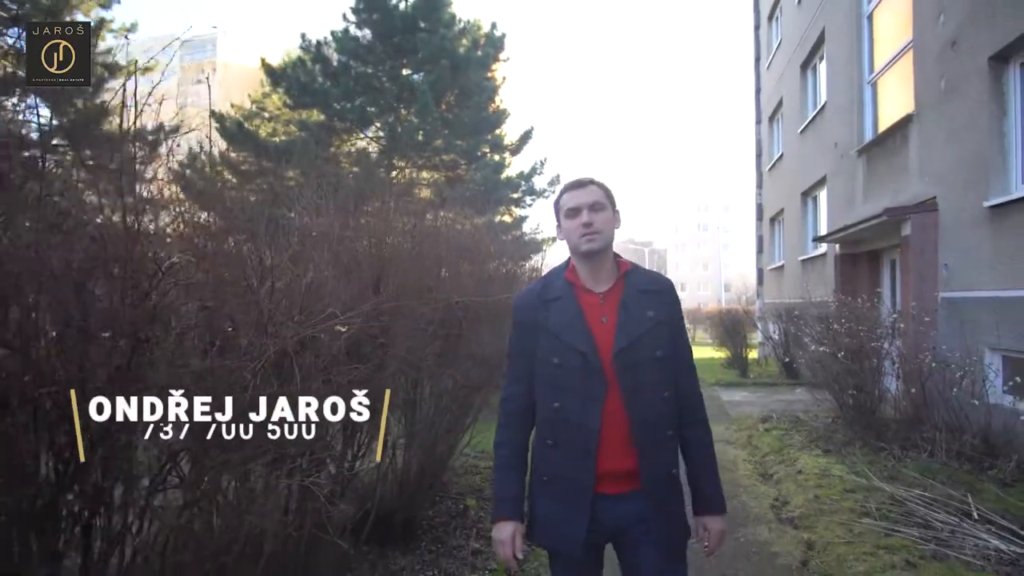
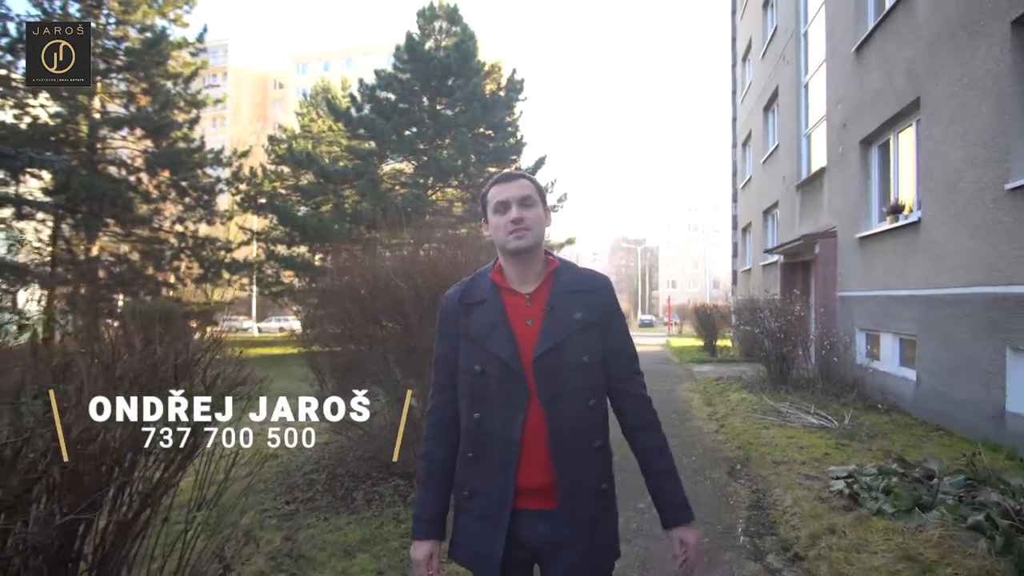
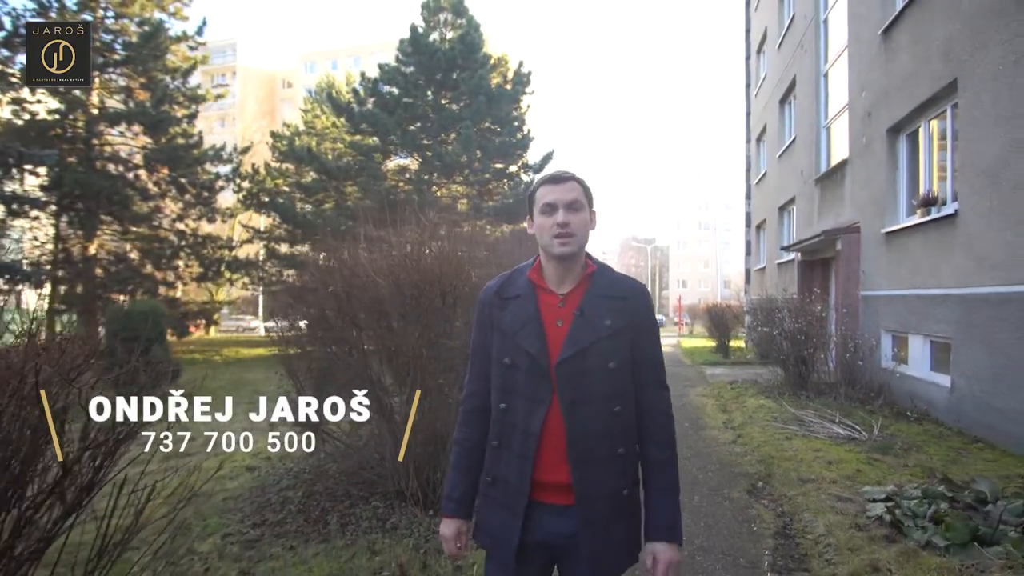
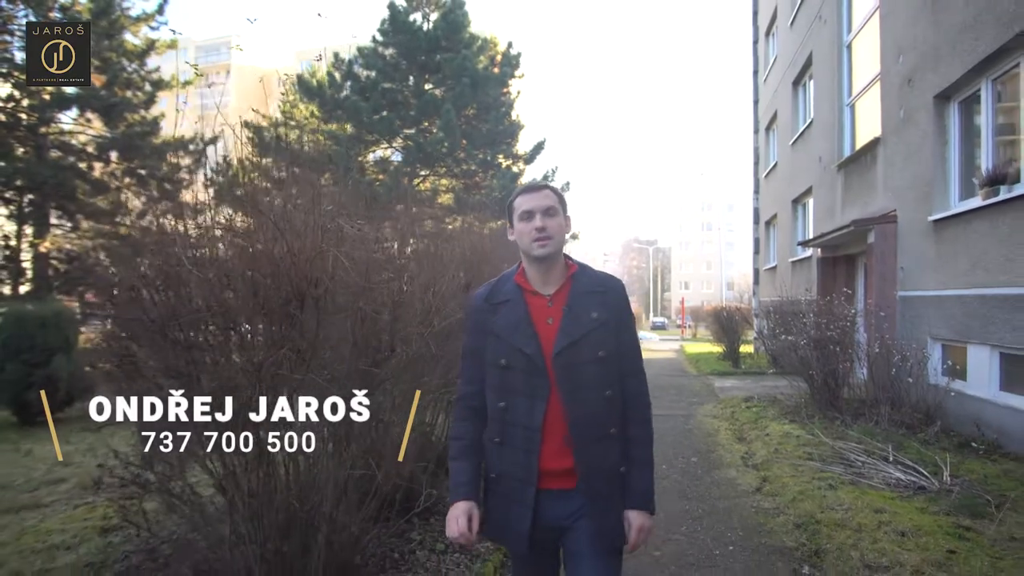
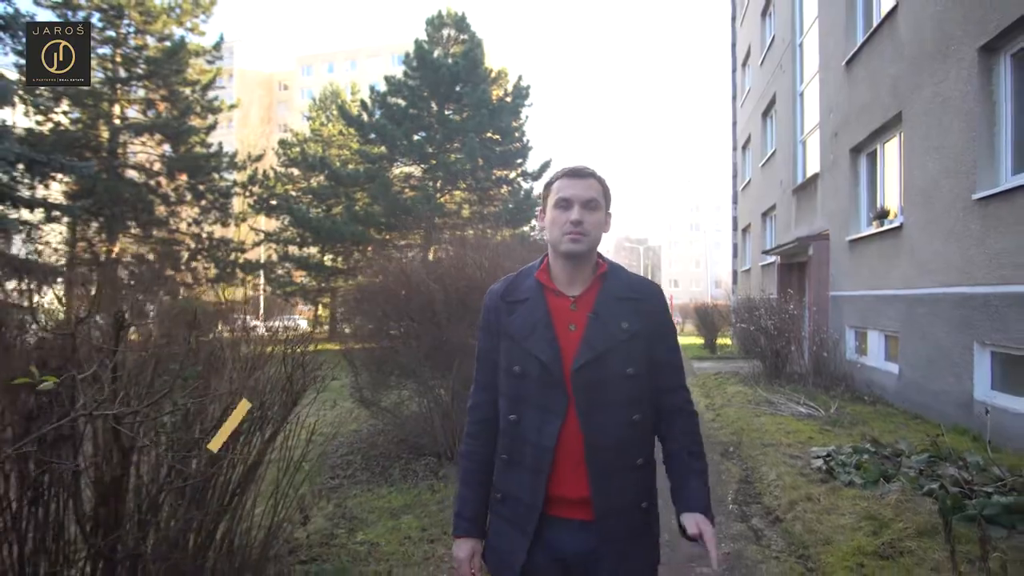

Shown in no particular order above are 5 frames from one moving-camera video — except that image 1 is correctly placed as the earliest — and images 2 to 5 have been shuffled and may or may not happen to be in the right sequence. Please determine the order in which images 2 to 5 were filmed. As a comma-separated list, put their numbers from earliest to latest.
4, 3, 2, 5
